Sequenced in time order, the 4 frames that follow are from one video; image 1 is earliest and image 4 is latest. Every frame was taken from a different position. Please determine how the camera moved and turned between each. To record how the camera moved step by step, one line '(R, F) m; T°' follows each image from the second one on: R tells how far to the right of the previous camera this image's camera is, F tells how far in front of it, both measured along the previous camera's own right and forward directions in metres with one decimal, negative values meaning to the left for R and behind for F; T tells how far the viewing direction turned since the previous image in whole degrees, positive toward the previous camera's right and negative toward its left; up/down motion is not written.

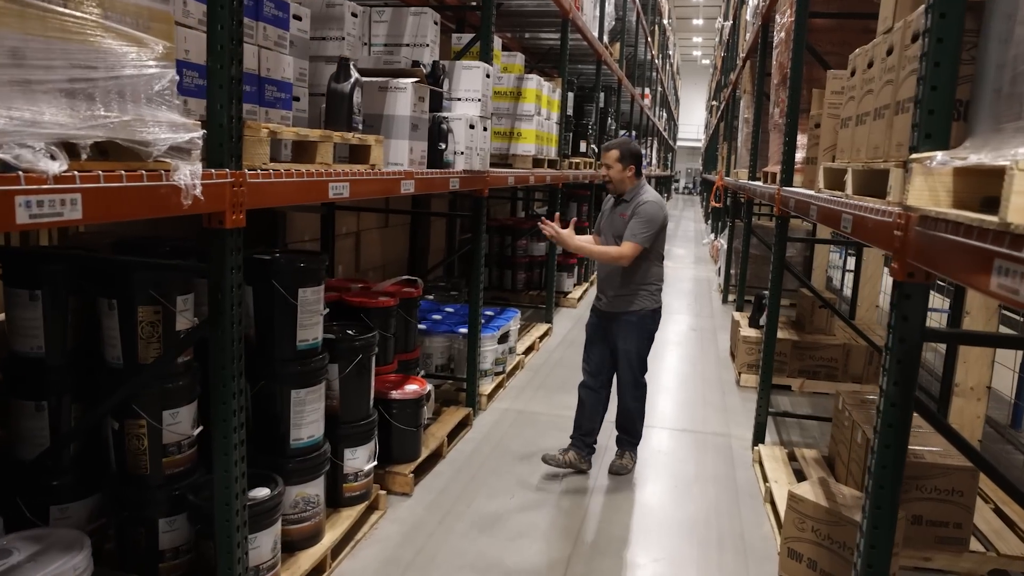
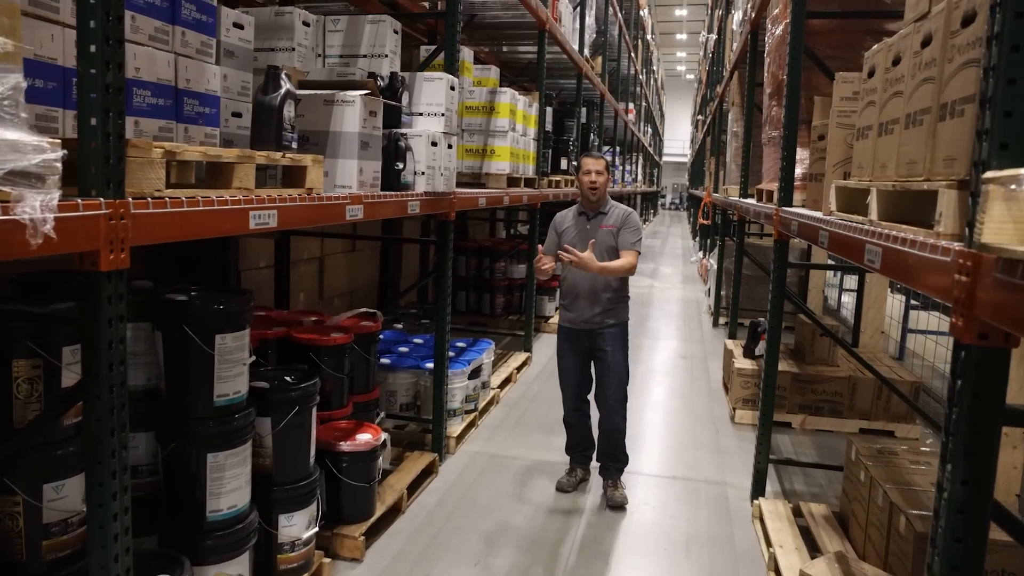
(+0.1, +0.4) m; +1°
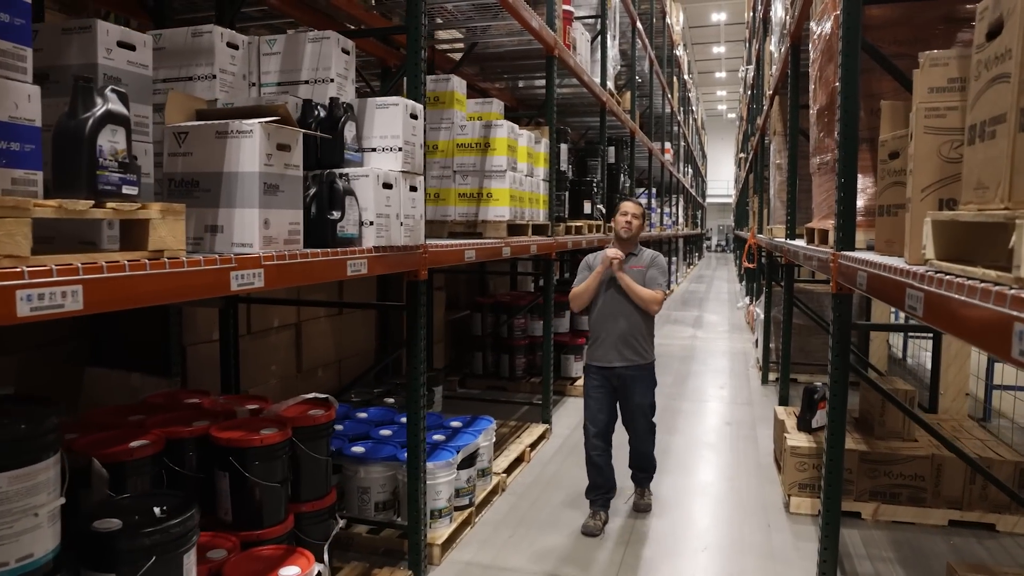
(+0.2, +0.8) m; -3°
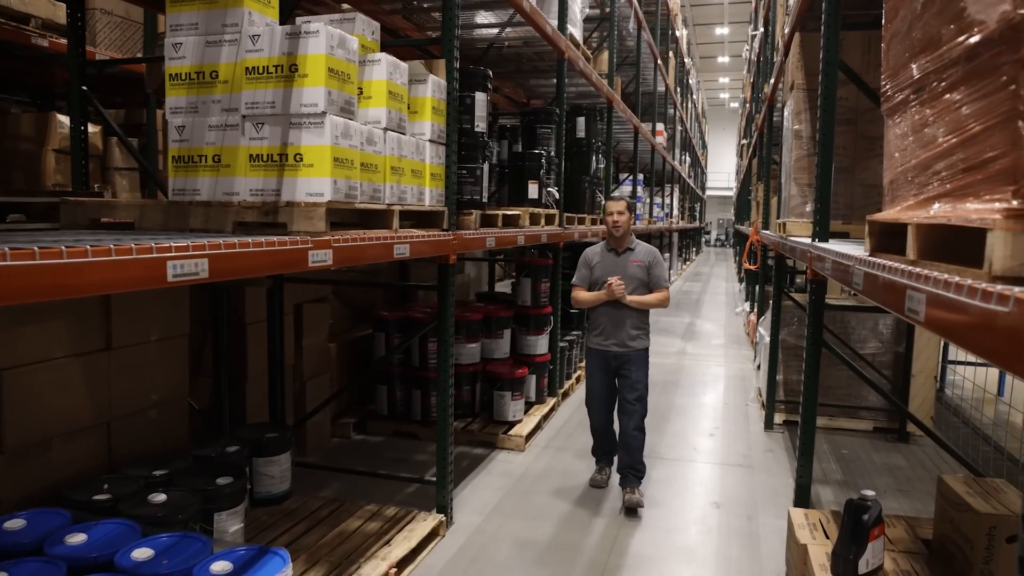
(+0.4, +1.8) m; 0°
